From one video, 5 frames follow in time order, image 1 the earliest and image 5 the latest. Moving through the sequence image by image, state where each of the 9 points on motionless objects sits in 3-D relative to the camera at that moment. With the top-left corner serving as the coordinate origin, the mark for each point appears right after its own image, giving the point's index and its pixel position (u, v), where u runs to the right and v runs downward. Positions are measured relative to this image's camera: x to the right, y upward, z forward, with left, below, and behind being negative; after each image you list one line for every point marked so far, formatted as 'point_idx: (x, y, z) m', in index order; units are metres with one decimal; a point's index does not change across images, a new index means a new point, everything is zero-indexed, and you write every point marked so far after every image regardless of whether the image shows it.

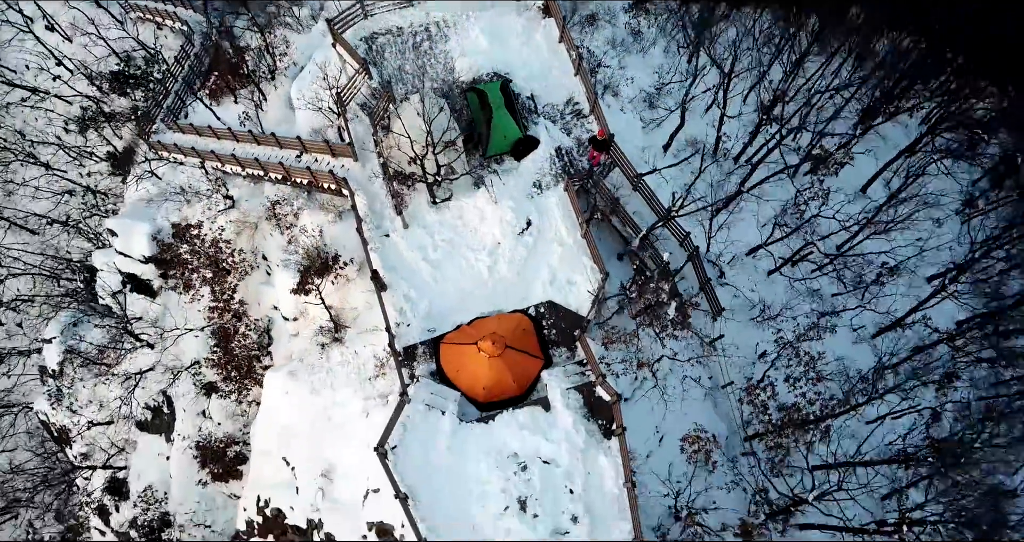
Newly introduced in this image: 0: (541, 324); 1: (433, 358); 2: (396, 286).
0: (+0.9, -1.7, +18.0) m
1: (-2.4, -2.7, +17.8) m
2: (-3.8, -0.5, +18.5) m
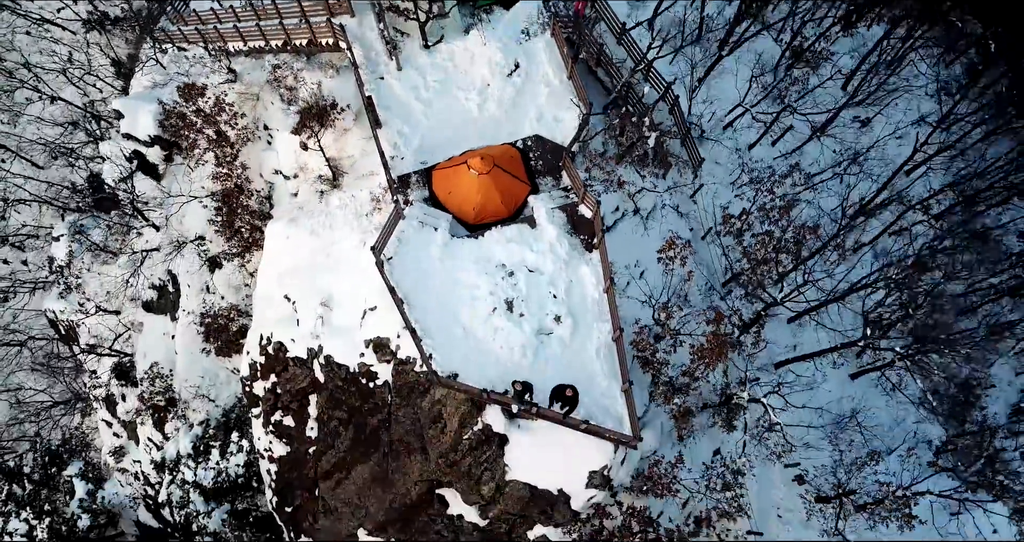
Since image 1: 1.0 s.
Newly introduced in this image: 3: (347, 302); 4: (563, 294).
0: (+0.6, +3.8, +19.1) m
1: (-2.8, +2.8, +18.8) m
2: (-4.1, +5.0, +19.6) m
3: (-5.6, -1.0, +19.5) m
4: (+1.5, -0.7, +17.4) m
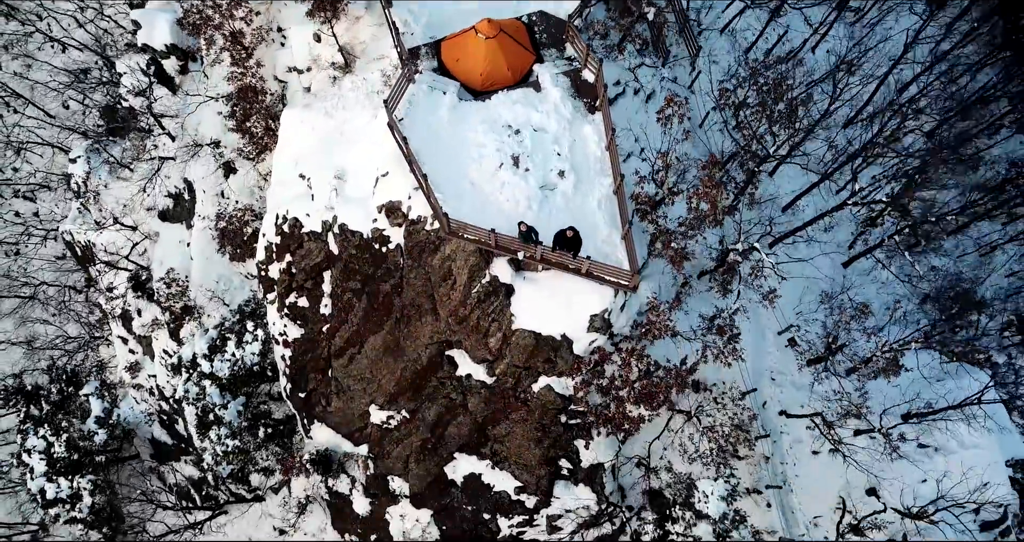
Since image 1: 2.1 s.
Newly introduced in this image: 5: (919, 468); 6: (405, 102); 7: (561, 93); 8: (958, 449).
0: (+0.7, +8.3, +20.0) m
1: (-2.6, +7.3, +19.7) m
2: (-3.9, +9.5, +20.5) m
3: (-5.4, +3.5, +20.4) m
4: (+1.7, +3.8, +18.3) m
5: (+14.2, -6.8, +20.1) m
6: (-3.5, +5.5, +18.8) m
7: (+1.6, +5.8, +18.8) m
8: (+15.5, -6.1, +20.0) m
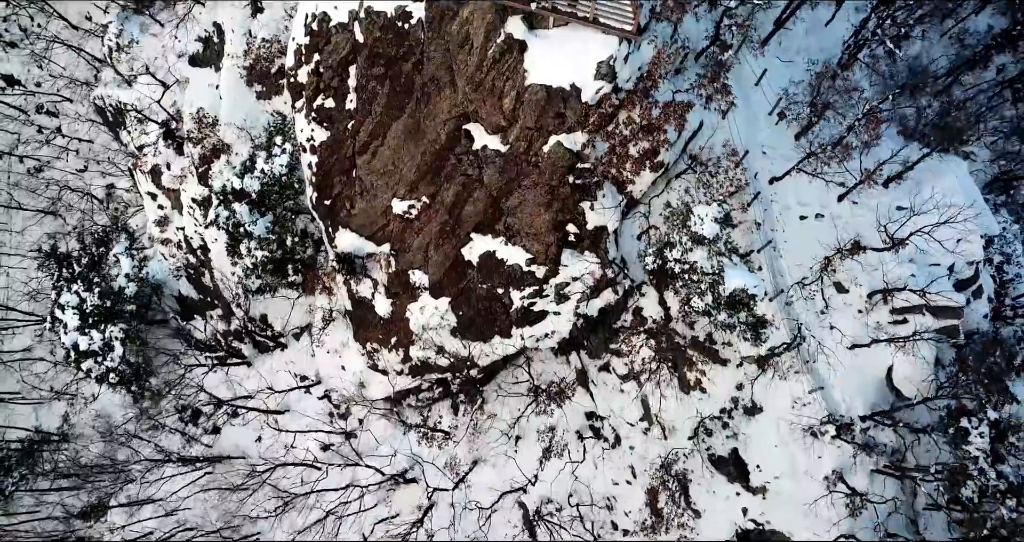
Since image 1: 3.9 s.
0: (+1.2, +16.8, +21.7) m
1: (-2.2, +15.8, +21.5) m
2: (-3.5, +18.0, +22.2) m
3: (-4.9, +12.0, +22.2) m
4: (+2.2, +12.3, +20.1) m
5: (+14.6, +1.7, +21.9) m
6: (-3.0, +14.0, +20.6) m
7: (+2.0, +14.3, +20.5) m
8: (+15.9, +2.4, +21.9) m
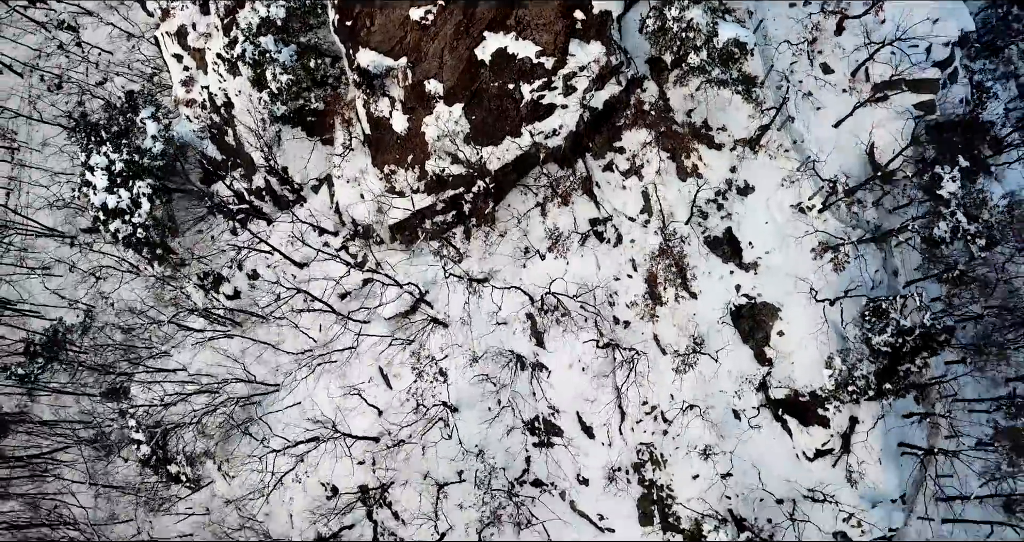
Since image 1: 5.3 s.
0: (+1.7, +25.8, +23.5) m
1: (-1.7, +24.8, +23.3) m
2: (-3.0, +27.0, +24.0) m
3: (-4.4, +20.9, +24.0) m
4: (+2.6, +21.2, +21.8) m
5: (+15.1, +10.7, +23.7) m
6: (-2.5, +22.9, +22.4) m
7: (+2.5, +23.2, +22.3) m
8: (+16.4, +11.3, +23.6) m
